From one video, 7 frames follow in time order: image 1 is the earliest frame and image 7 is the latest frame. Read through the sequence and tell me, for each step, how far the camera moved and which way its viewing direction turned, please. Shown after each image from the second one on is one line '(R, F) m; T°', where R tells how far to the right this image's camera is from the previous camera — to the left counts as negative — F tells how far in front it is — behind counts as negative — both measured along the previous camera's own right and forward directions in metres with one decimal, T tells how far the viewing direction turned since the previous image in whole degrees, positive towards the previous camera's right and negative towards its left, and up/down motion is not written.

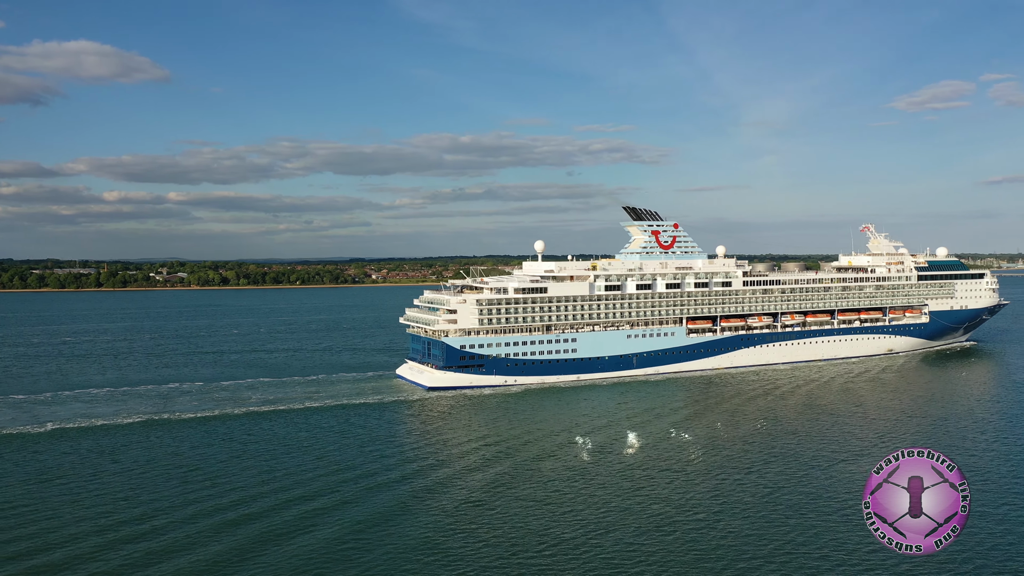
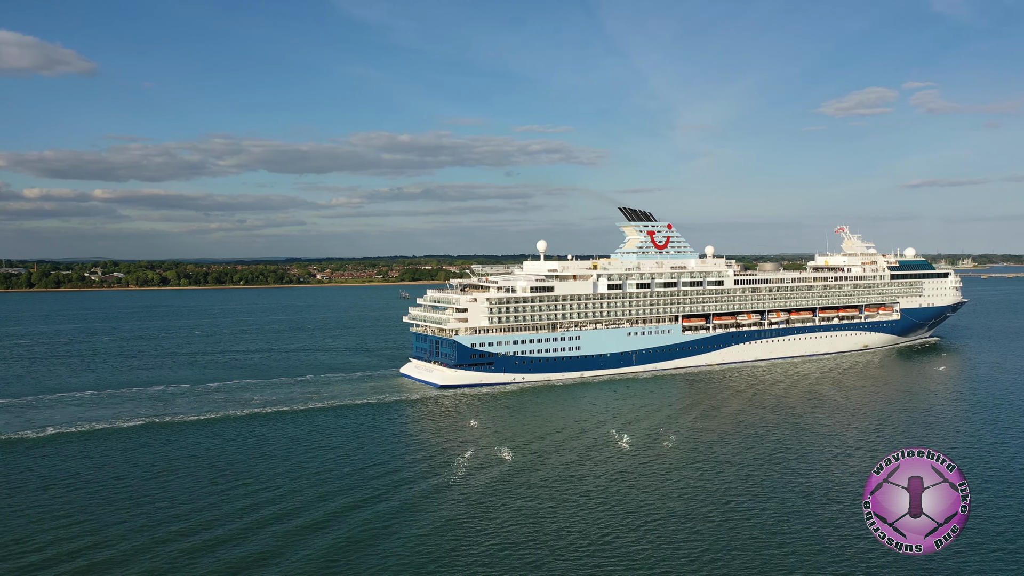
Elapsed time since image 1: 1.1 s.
(-4.2, -0.3) m; +4°
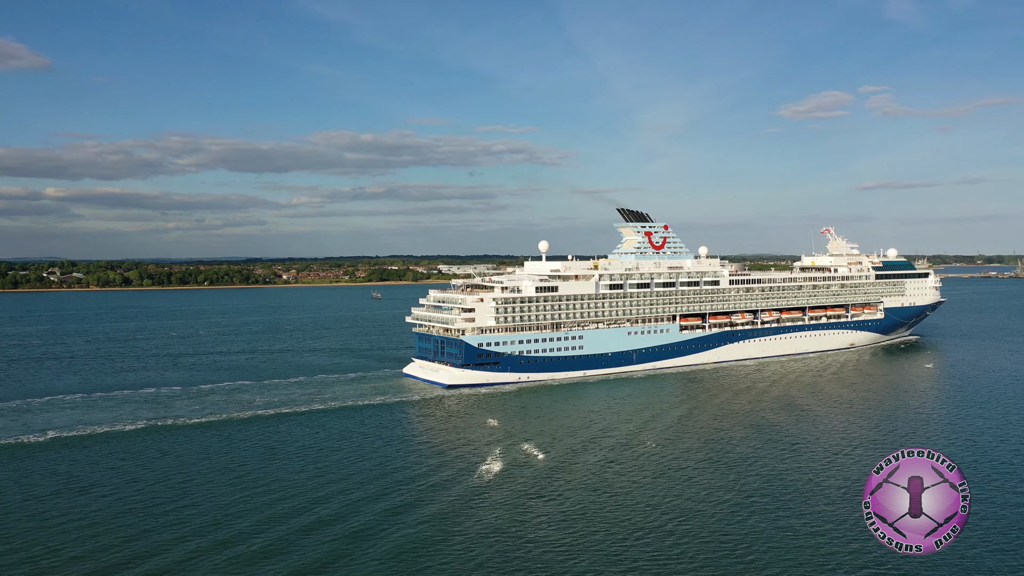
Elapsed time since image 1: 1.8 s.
(-2.6, -0.1) m; +2°
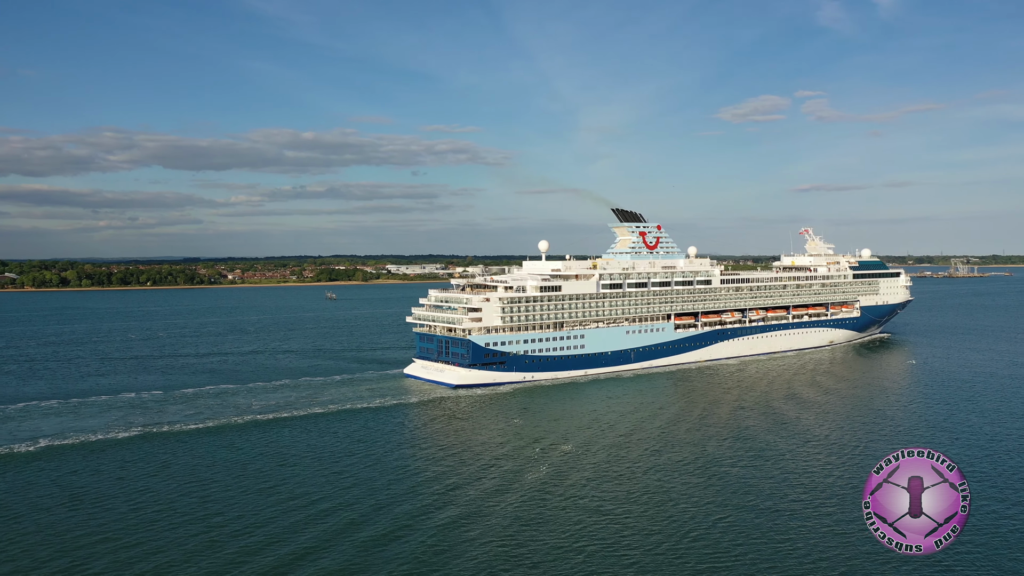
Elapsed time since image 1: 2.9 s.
(-3.7, +0.5) m; +4°
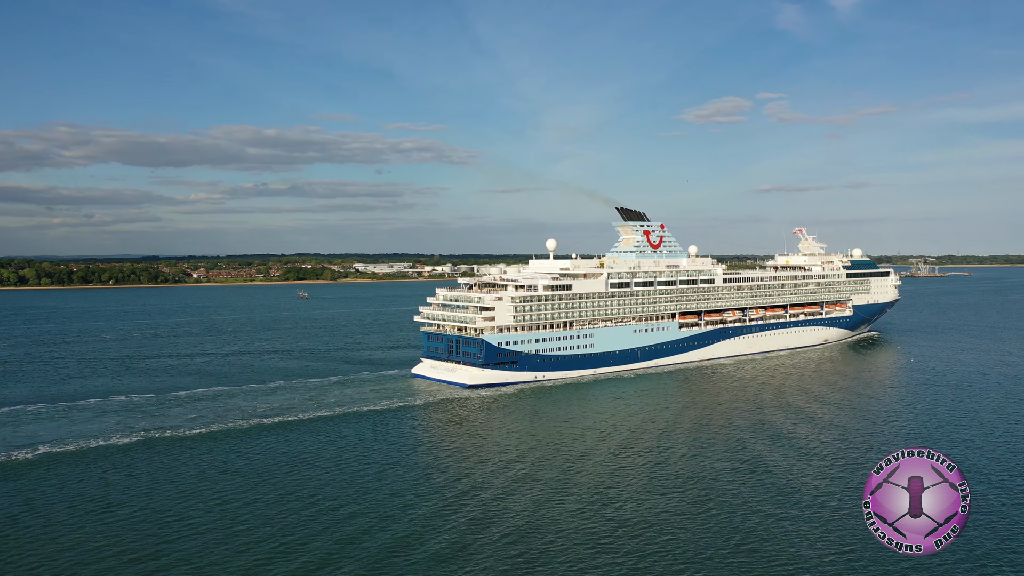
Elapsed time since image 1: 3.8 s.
(-2.9, +0.9) m; +2°
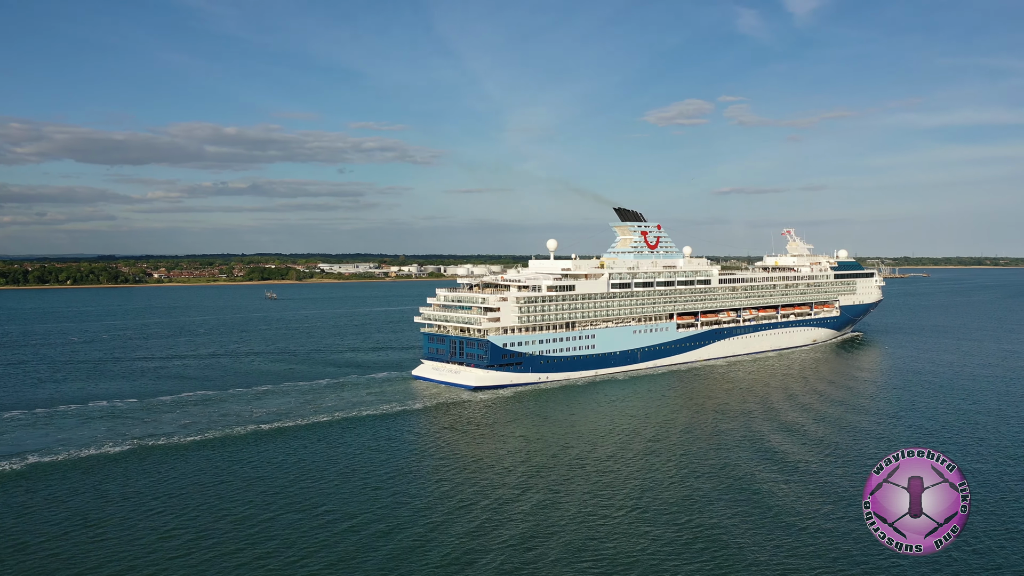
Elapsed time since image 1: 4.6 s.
(-2.5, +1.0) m; +2°
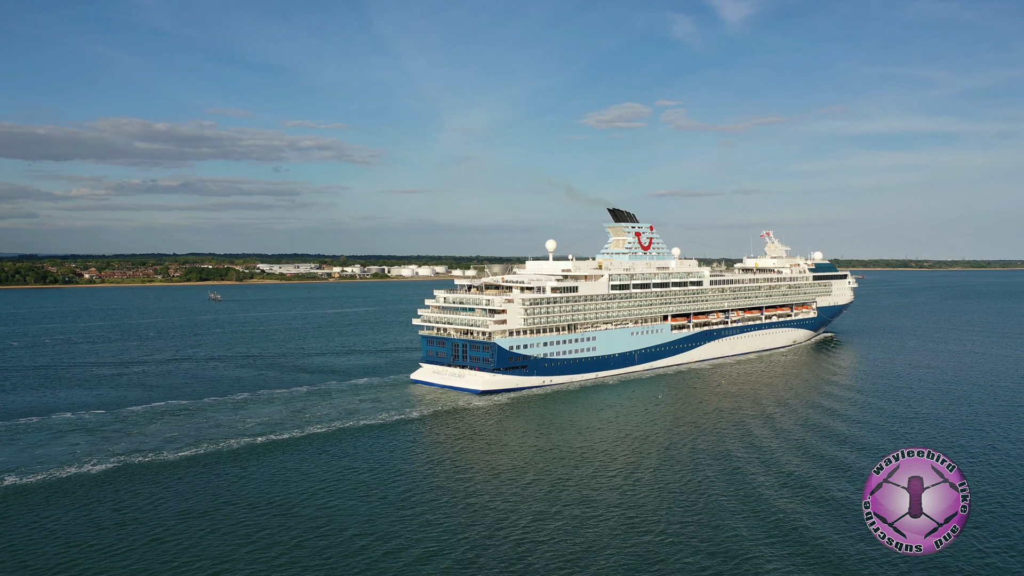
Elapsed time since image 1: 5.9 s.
(-3.8, +1.9) m; +4°
